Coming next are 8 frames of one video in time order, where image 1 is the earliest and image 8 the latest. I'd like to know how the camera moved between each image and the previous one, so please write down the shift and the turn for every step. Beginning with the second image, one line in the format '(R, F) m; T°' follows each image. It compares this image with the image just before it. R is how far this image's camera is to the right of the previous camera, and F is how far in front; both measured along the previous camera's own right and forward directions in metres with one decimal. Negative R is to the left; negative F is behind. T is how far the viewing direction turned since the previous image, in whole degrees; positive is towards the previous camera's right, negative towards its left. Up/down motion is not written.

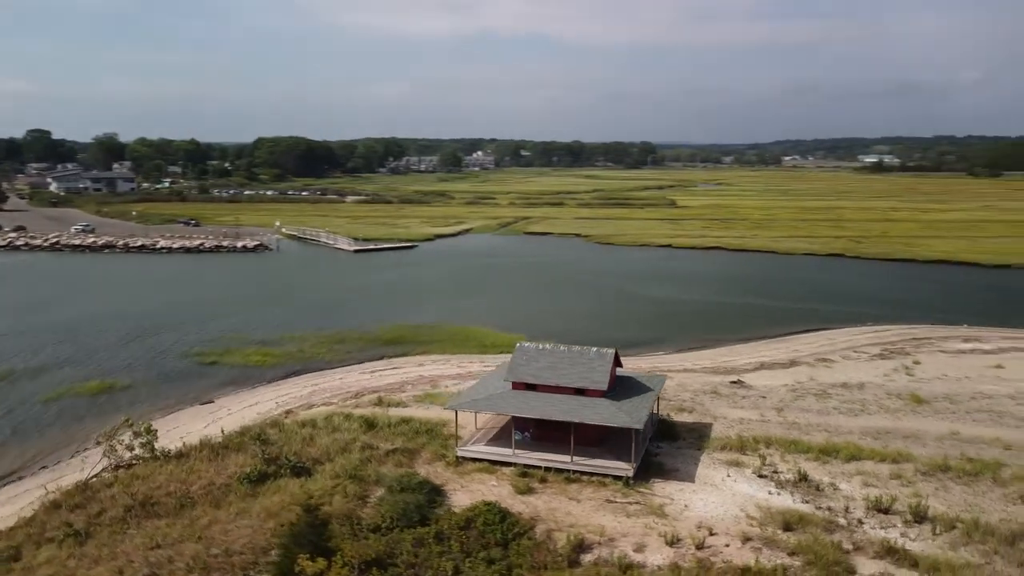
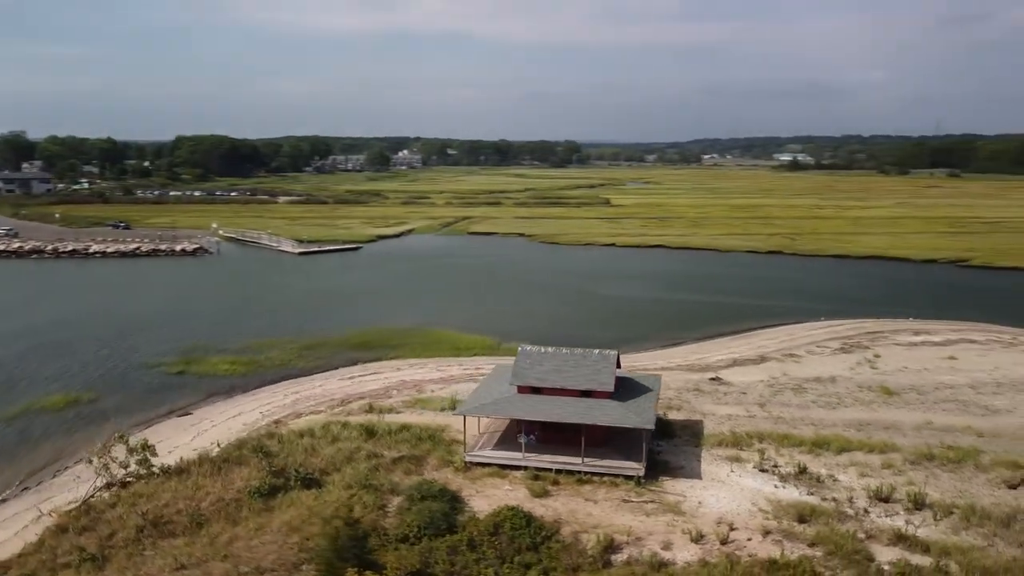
(-2.4, 0.0) m; +5°
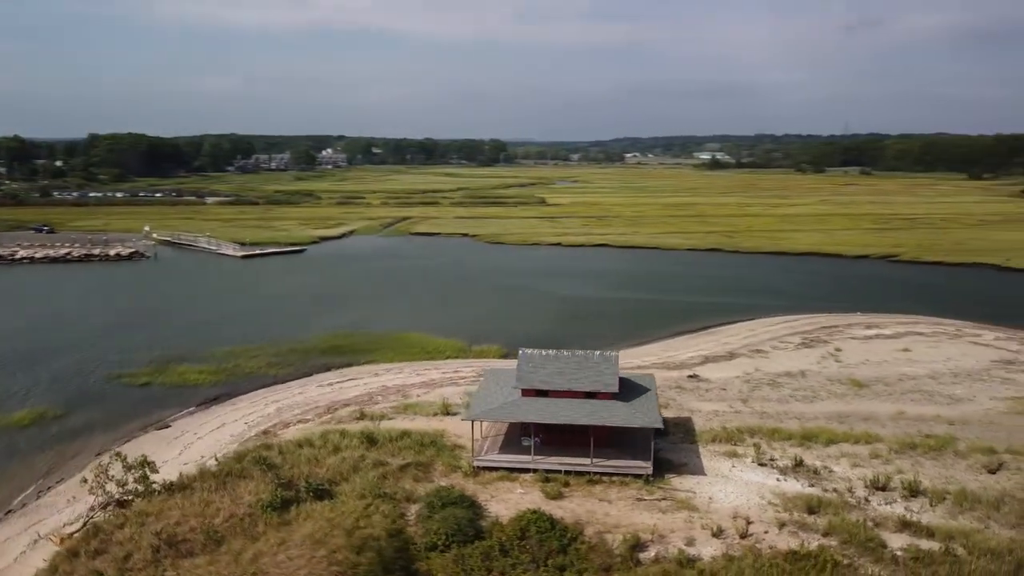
(-2.4, 0.0) m; +5°
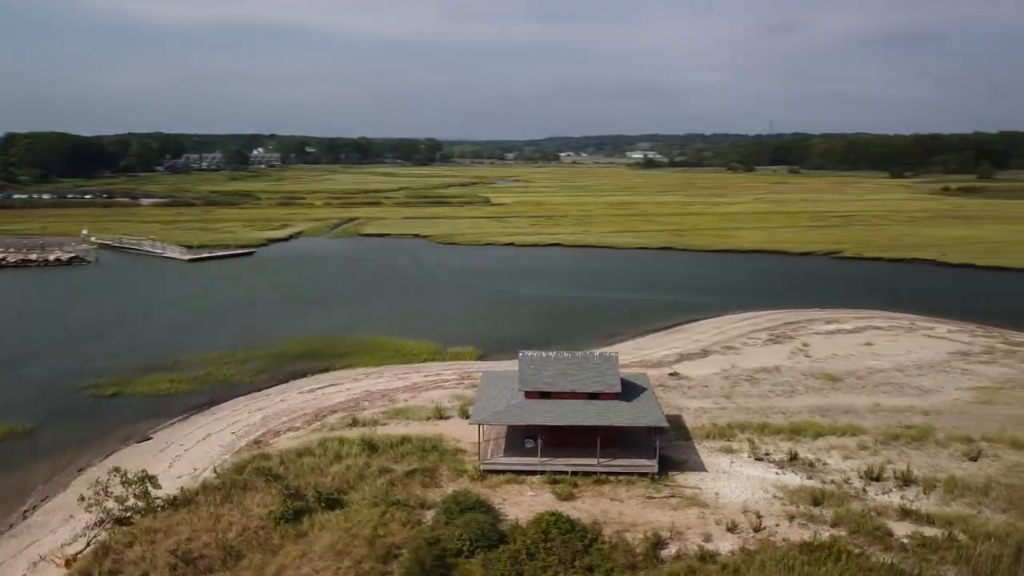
(-2.0, 0.0) m; +5°
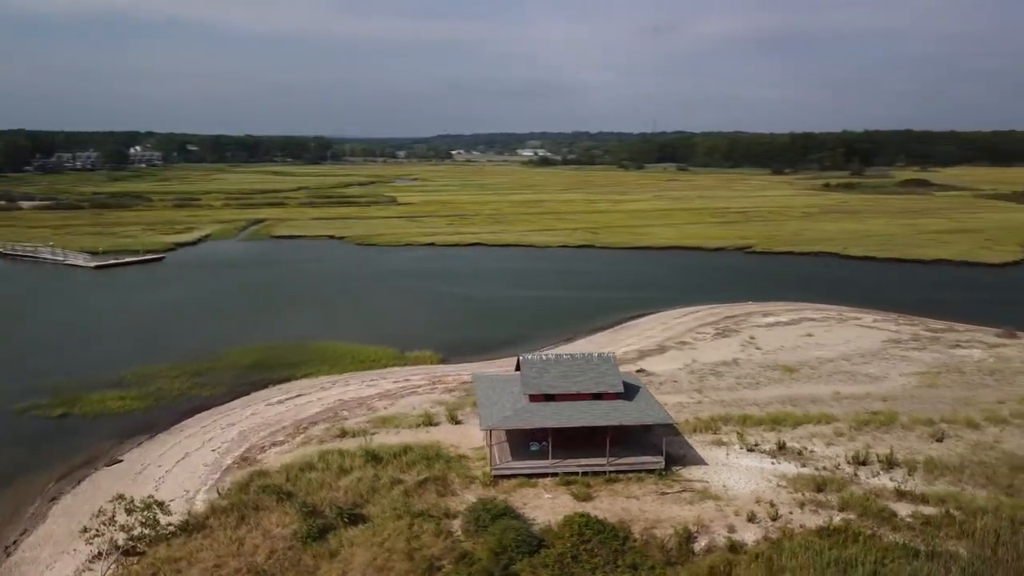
(-3.4, +0.2) m; +8°
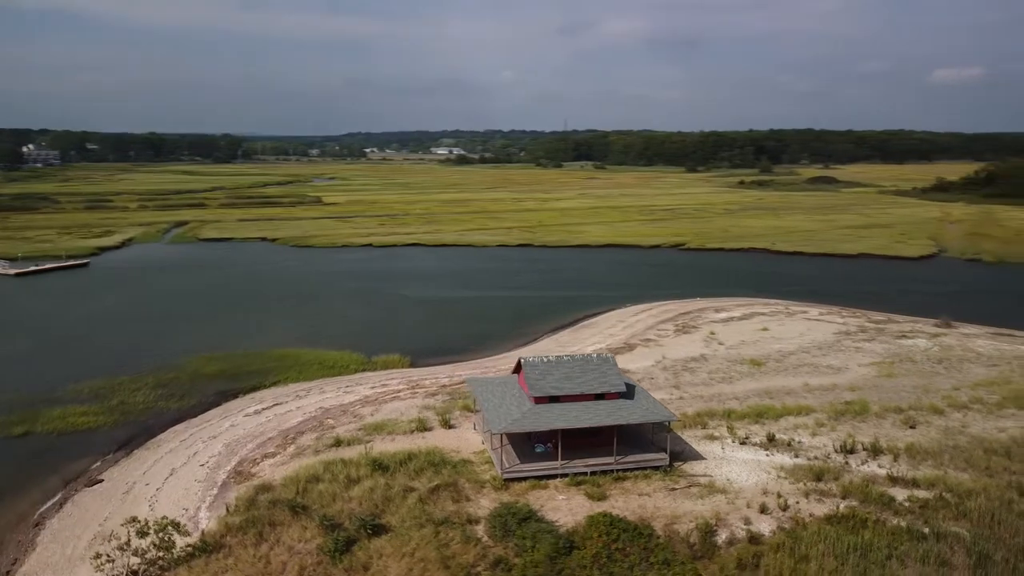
(-2.7, +0.1) m; +6°
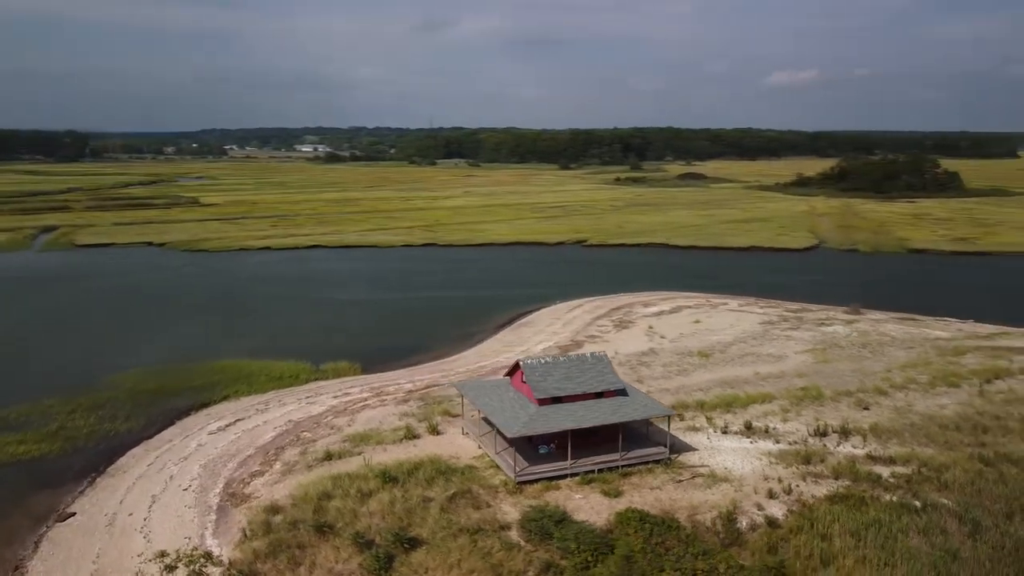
(-4.0, +0.4) m; +10°
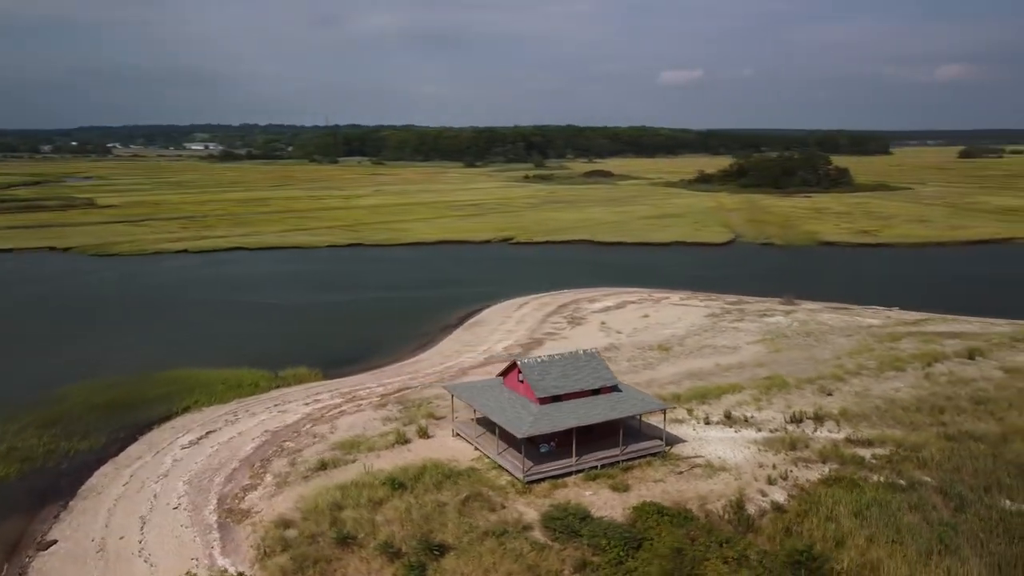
(-3.0, +0.3) m; +7°
